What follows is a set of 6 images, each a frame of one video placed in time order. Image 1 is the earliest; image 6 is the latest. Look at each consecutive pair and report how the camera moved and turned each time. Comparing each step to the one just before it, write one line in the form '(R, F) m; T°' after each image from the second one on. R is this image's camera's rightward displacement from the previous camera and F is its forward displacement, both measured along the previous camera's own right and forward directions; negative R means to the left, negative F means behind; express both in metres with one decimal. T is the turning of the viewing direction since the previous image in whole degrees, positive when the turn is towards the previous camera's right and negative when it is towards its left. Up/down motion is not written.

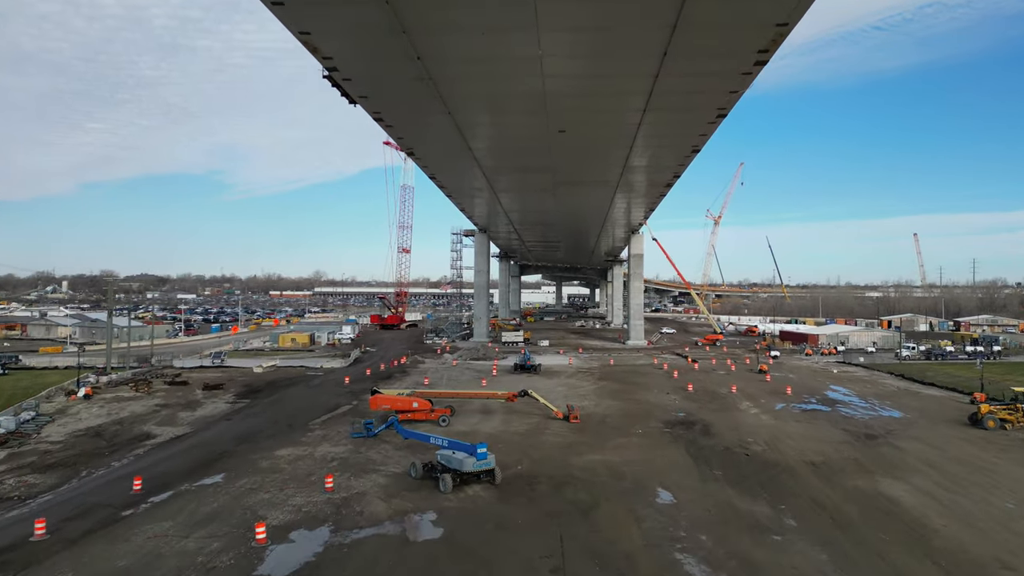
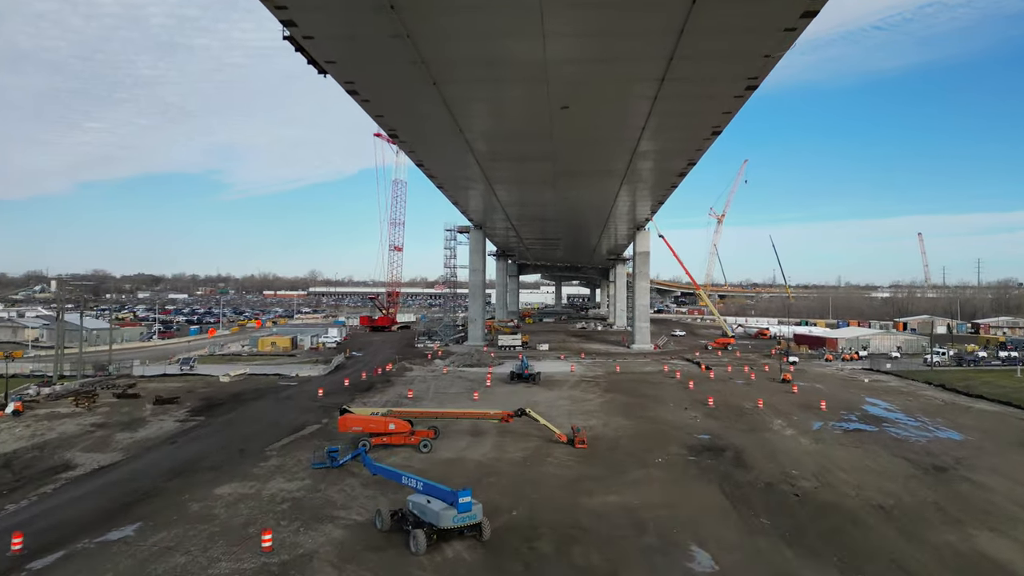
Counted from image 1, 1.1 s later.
(+0.1, +2.5) m; 0°
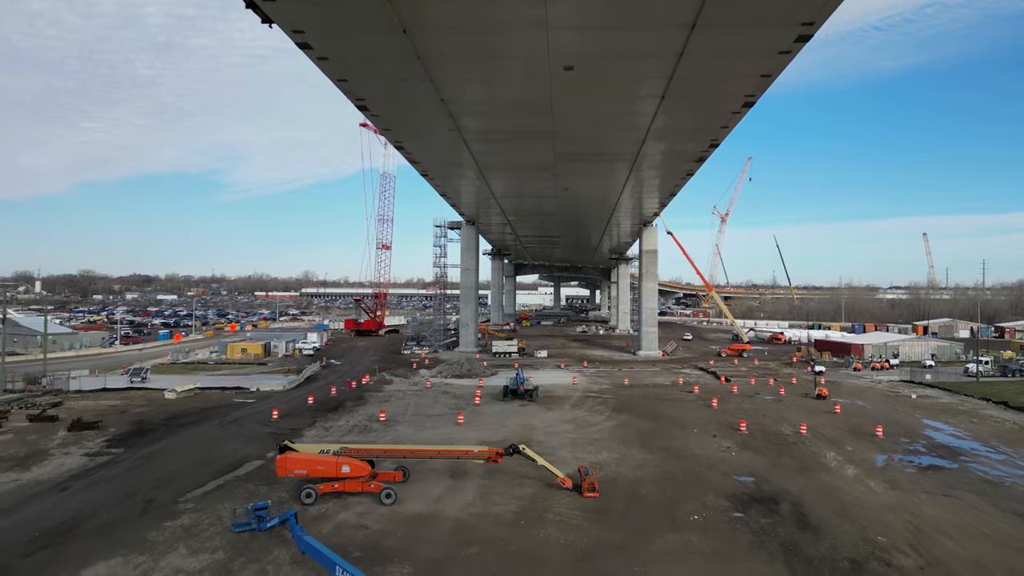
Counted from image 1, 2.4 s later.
(+0.1, +3.1) m; 0°
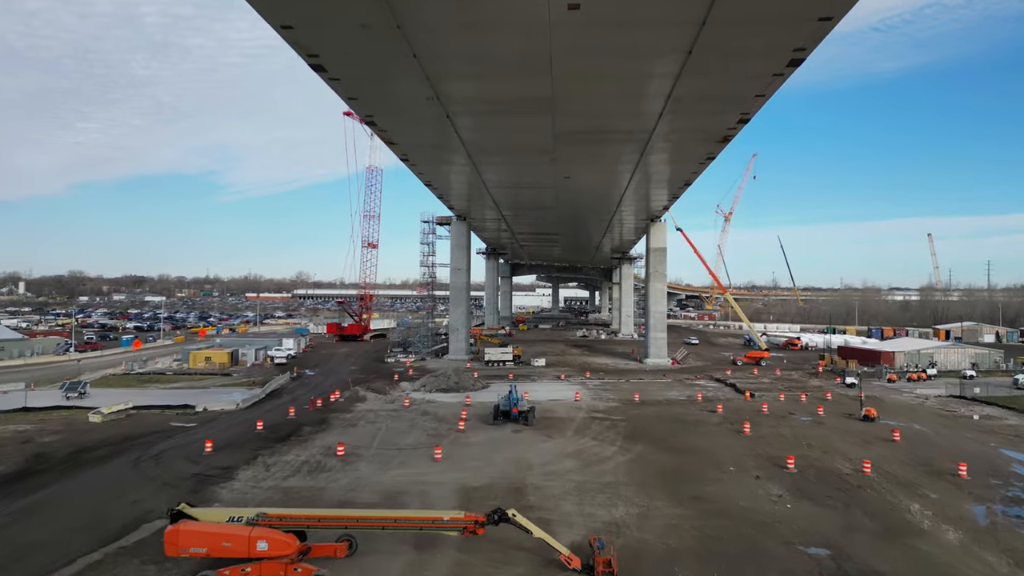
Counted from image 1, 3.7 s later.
(+0.1, +3.0) m; 0°
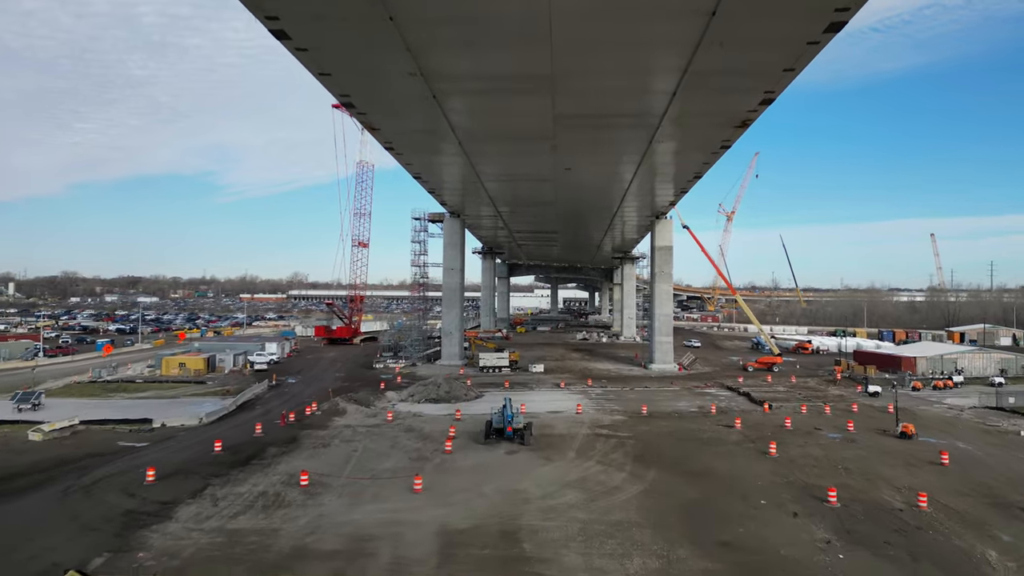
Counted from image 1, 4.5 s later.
(+0.1, +1.8) m; 0°
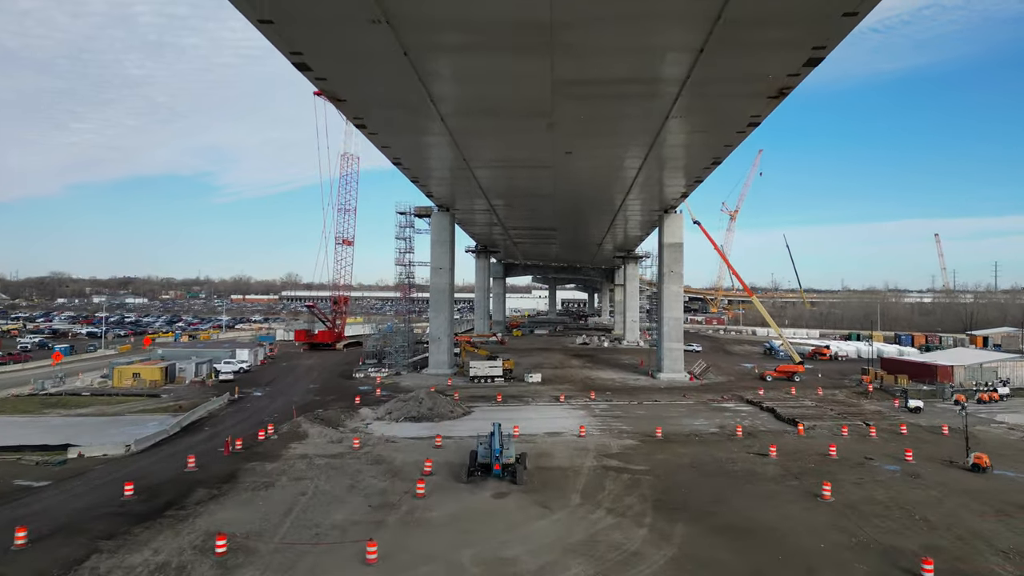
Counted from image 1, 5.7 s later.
(+0.1, +2.6) m; 0°
